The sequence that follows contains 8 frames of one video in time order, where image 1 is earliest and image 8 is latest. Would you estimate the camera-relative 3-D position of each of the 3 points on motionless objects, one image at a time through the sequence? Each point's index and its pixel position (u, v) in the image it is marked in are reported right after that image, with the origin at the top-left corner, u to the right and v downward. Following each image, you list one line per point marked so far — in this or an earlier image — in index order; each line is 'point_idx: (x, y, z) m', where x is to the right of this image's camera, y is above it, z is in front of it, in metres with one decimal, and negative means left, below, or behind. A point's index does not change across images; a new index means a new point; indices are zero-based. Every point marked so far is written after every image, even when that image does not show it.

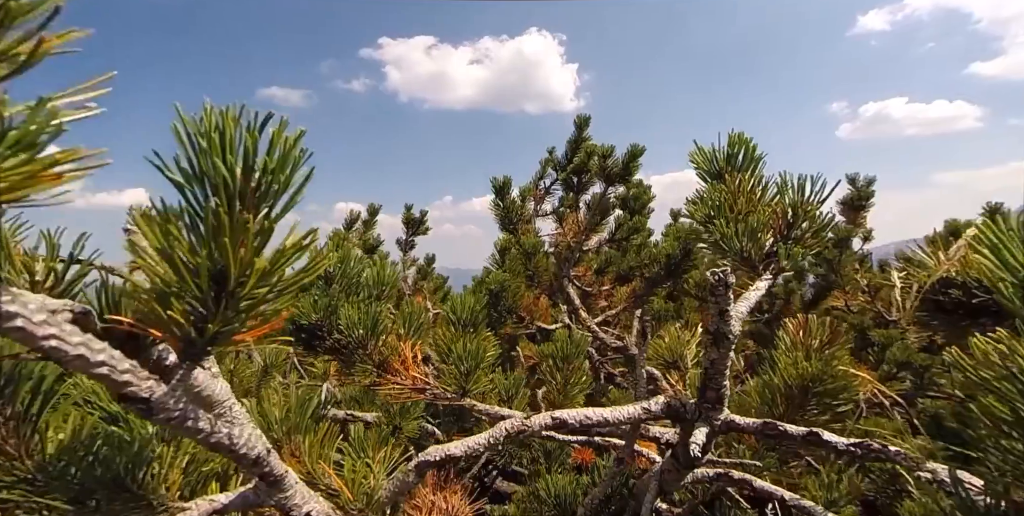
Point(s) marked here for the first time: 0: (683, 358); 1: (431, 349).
0: (+6.0, -3.5, +17.9) m
1: (-2.5, -2.9, +16.0) m
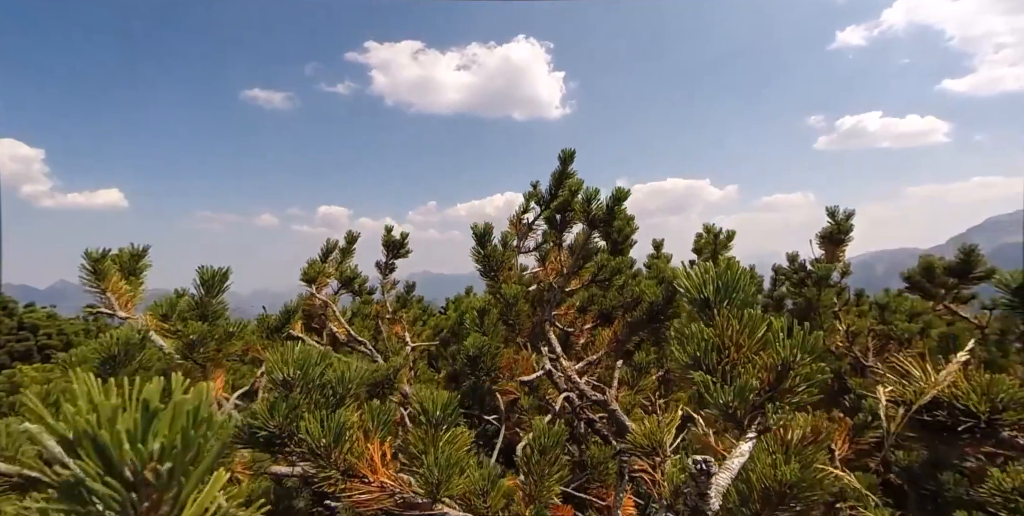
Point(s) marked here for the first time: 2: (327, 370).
0: (+5.1, -6.4, +17.3) m
1: (-3.3, -5.6, +15.2) m
2: (-5.3, -3.2, +14.7) m
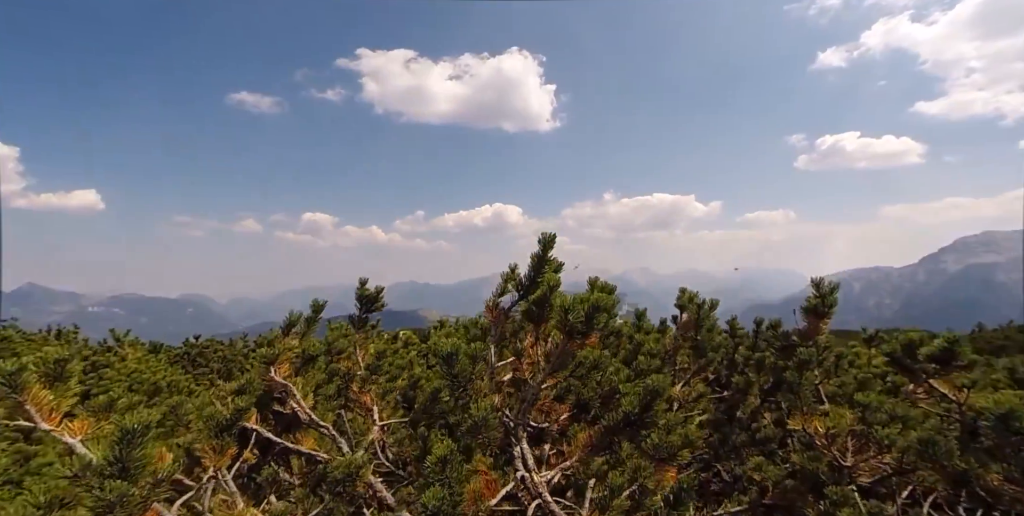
0: (+3.6, -12.5, +15.6) m
1: (-4.8, -11.6, +13.3) m
2: (-6.7, -9.1, +12.7) m
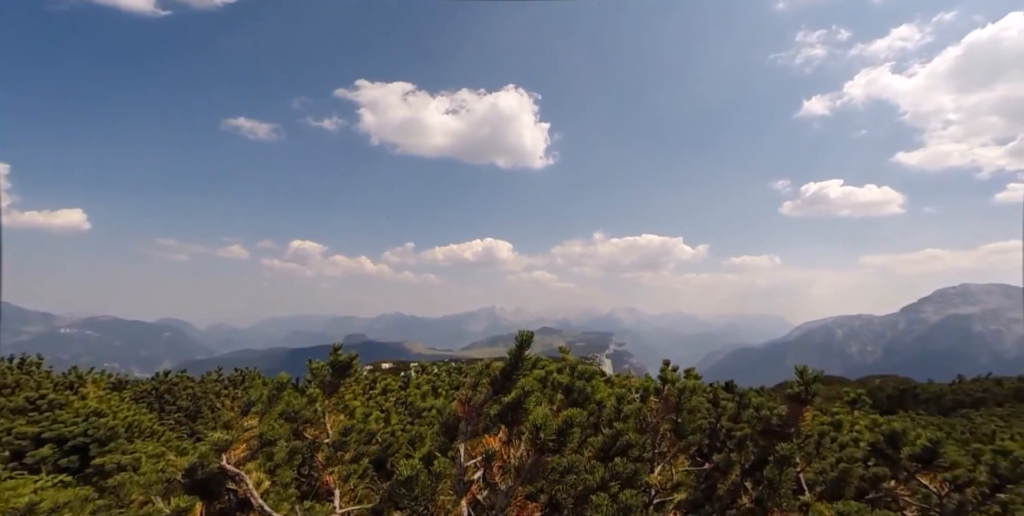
0: (+1.8, -17.7, +14.1) m
1: (-6.5, -16.4, +11.7) m
2: (-8.3, -13.8, +11.3) m
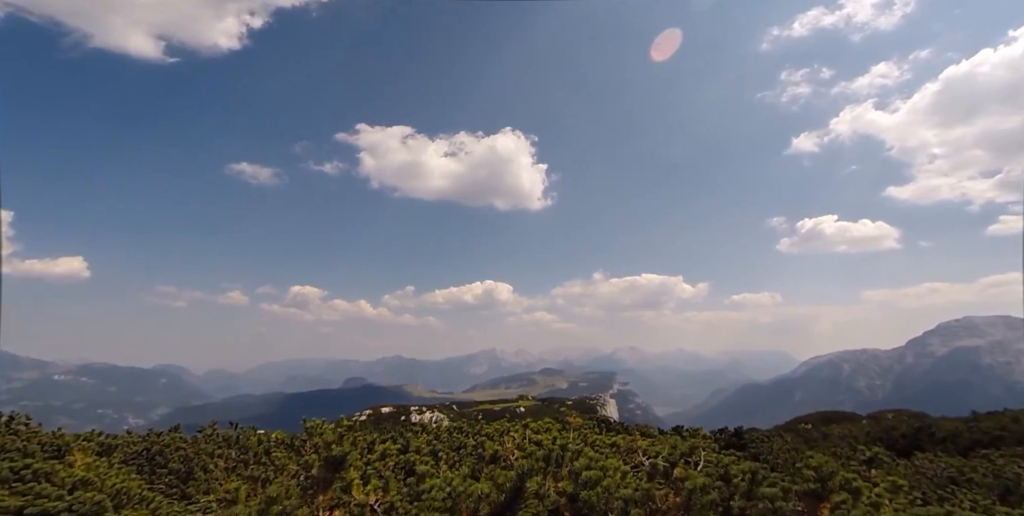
0: (+5.7, -25.0, +15.2) m
1: (-2.6, -23.6, +12.8) m
2: (-4.5, -21.0, +12.6) m
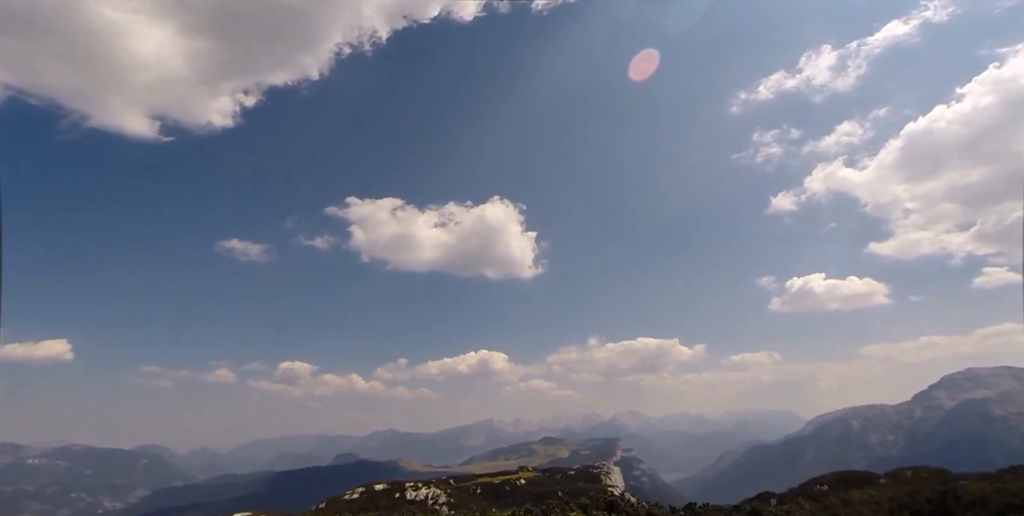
0: (+10.3, -22.3, +12.3) m
1: (+2.0, -20.9, +10.0) m
2: (+0.1, -18.3, +10.1) m
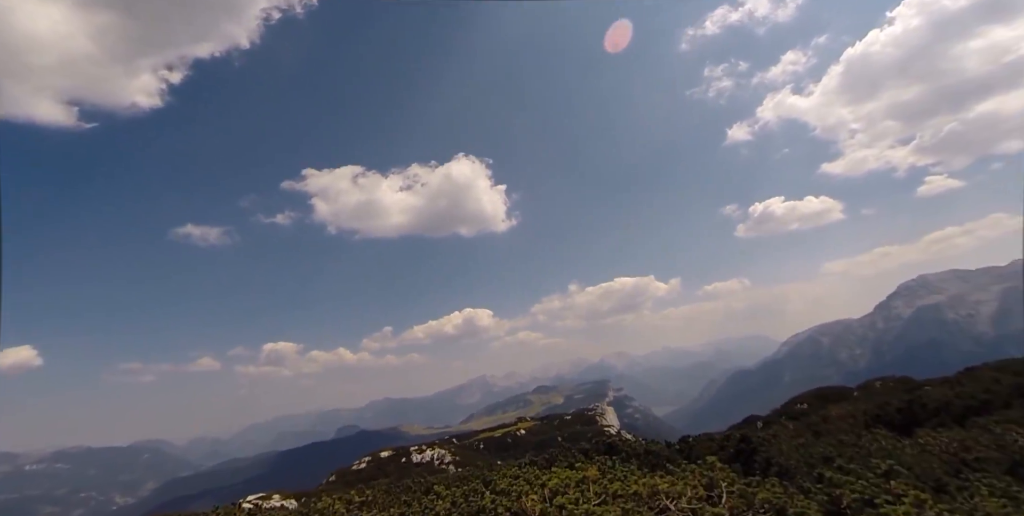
0: (+24.8, -30.4, +19.8) m
1: (+16.5, -30.1, +16.9) m
2: (+14.3, -27.8, +16.6) m
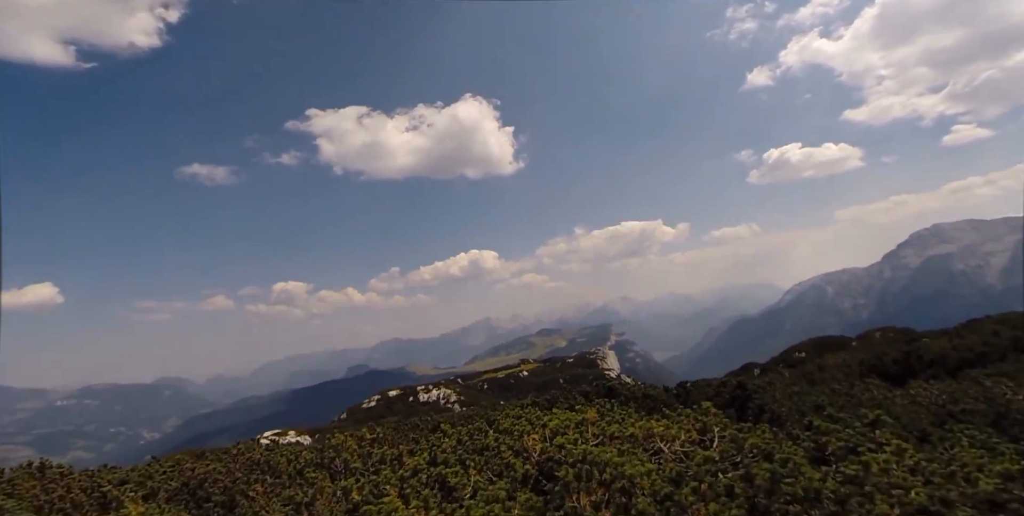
0: (+19.0, -37.5, +21.2) m
1: (+10.7, -37.5, +18.4) m
2: (+8.6, -35.2, +17.9) m
